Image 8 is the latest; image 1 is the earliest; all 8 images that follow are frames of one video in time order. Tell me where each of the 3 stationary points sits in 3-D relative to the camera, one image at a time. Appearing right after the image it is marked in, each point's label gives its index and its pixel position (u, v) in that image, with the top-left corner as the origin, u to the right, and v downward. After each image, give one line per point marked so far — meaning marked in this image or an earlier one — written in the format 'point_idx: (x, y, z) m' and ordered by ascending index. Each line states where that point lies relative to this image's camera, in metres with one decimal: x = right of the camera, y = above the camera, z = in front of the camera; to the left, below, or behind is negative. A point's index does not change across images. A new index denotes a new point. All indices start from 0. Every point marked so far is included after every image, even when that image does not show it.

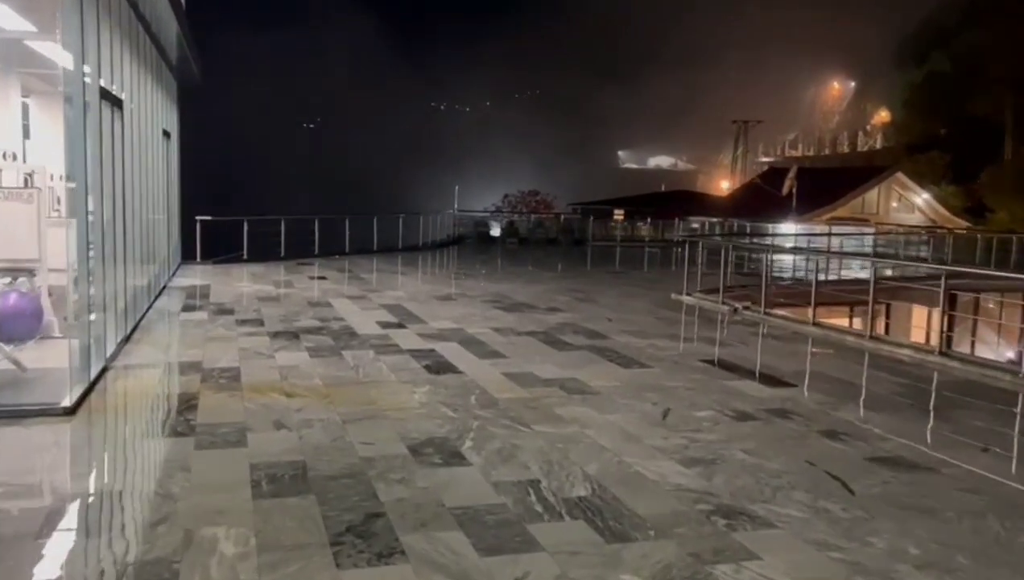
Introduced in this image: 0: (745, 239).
0: (+3.9, +0.9, +14.1) m
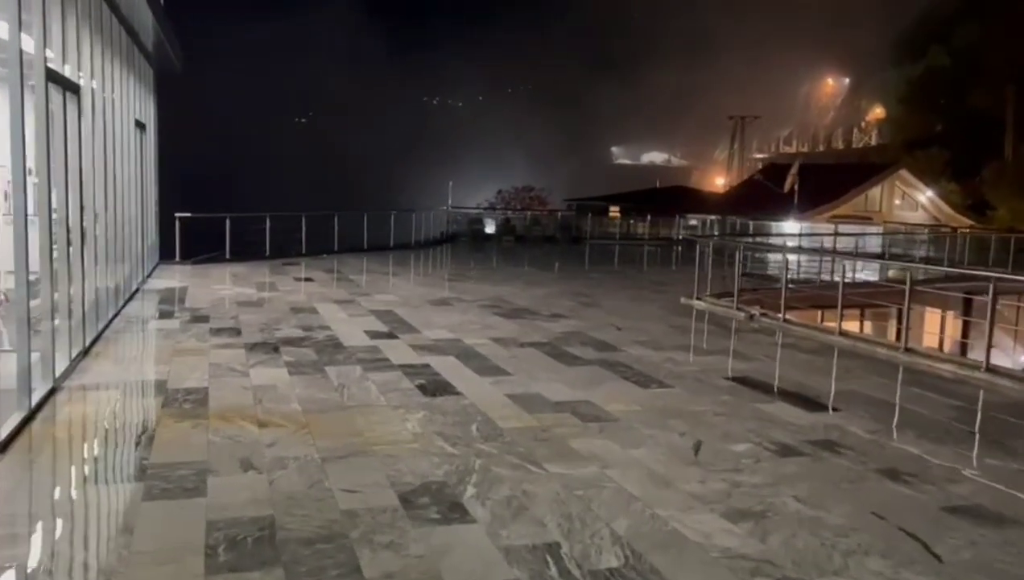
0: (+3.8, +0.8, +13.4) m
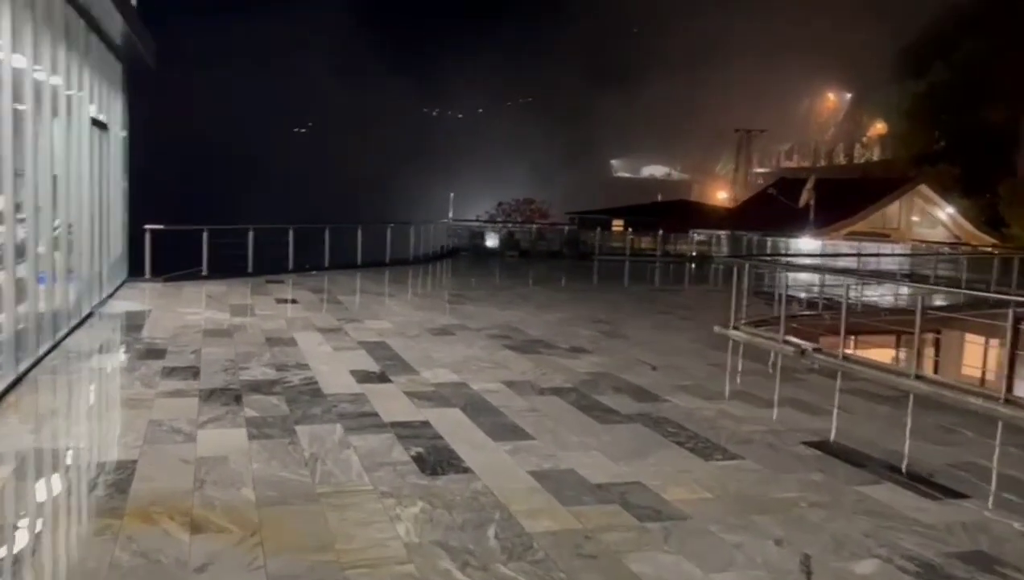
0: (+4.0, +0.4, +12.1) m
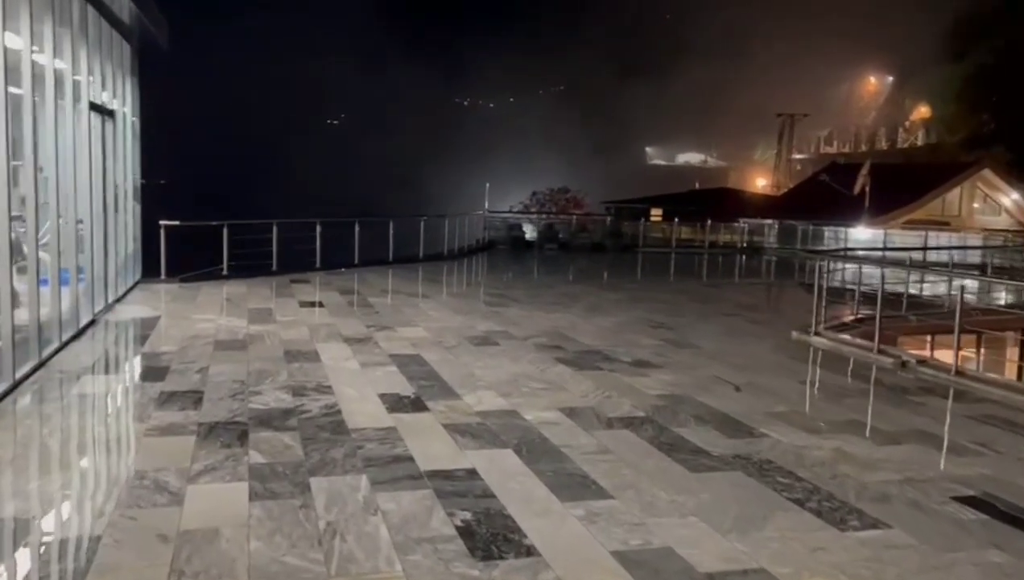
0: (+4.6, +0.5, +10.8) m
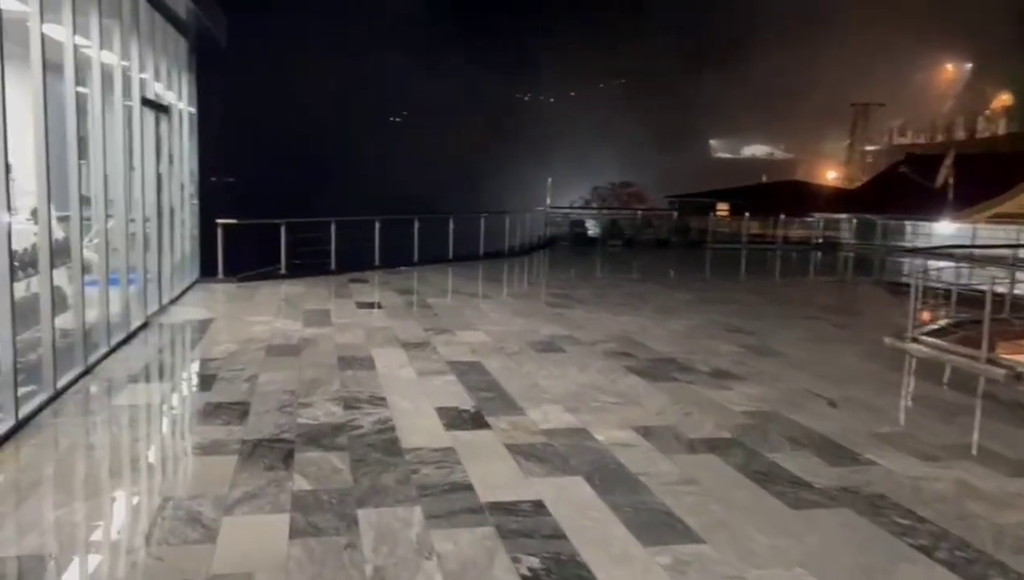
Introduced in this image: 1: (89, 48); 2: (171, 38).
0: (+5.4, +0.5, +10.0) m
1: (-3.4, +1.9, +6.7) m
2: (-3.9, +2.9, +9.5) m
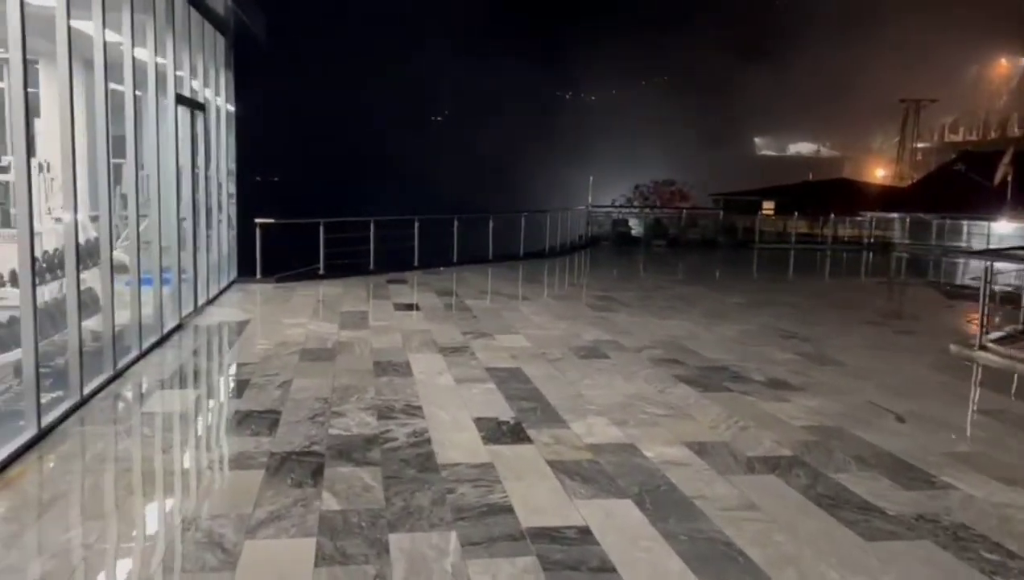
0: (+5.8, +0.4, +9.4) m
1: (-3.1, +1.9, +6.6) m
2: (-3.4, +2.9, +9.4) m
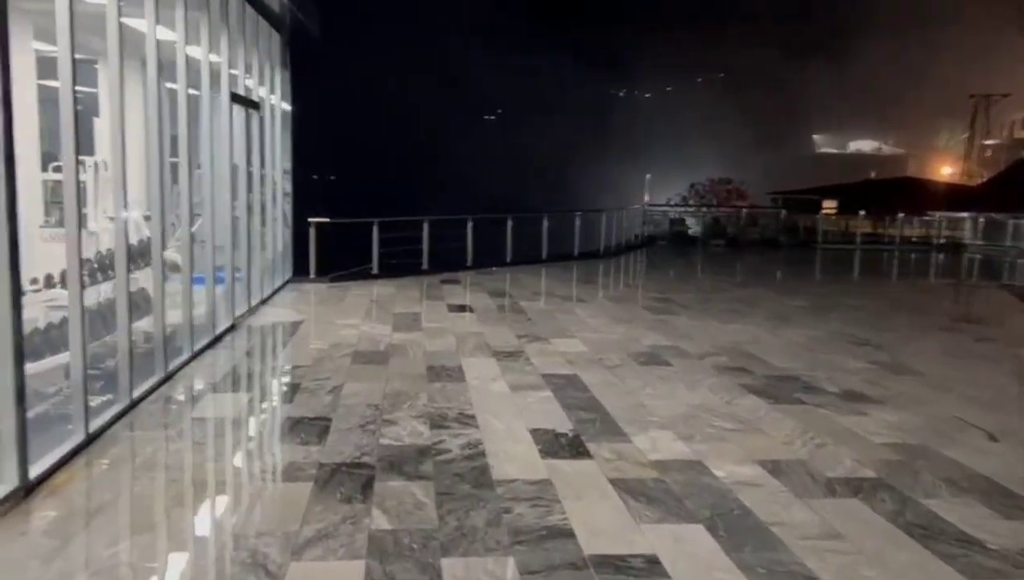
0: (+6.4, +0.4, +8.8) m
1: (-2.6, +1.9, +6.5) m
2: (-2.8, +2.9, +9.3) m
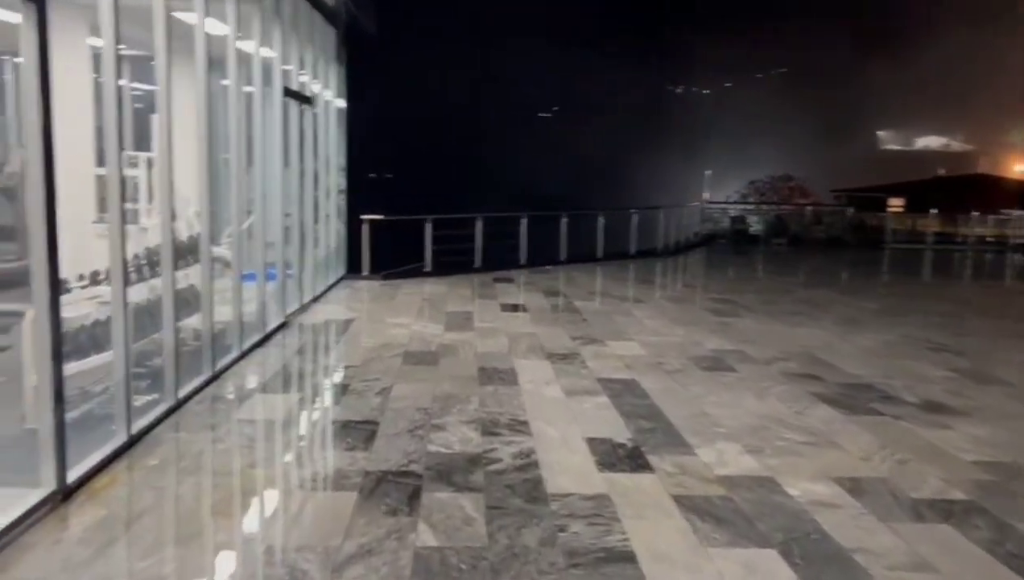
0: (+7.0, +0.3, +8.1) m
1: (-2.2, +1.9, +6.4) m
2: (-2.2, +2.9, +9.3) m
